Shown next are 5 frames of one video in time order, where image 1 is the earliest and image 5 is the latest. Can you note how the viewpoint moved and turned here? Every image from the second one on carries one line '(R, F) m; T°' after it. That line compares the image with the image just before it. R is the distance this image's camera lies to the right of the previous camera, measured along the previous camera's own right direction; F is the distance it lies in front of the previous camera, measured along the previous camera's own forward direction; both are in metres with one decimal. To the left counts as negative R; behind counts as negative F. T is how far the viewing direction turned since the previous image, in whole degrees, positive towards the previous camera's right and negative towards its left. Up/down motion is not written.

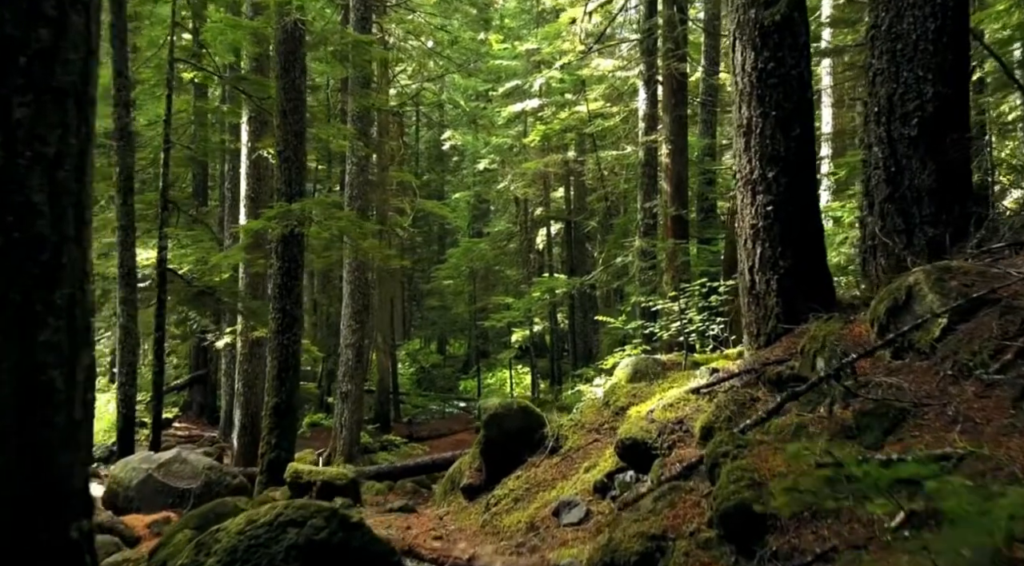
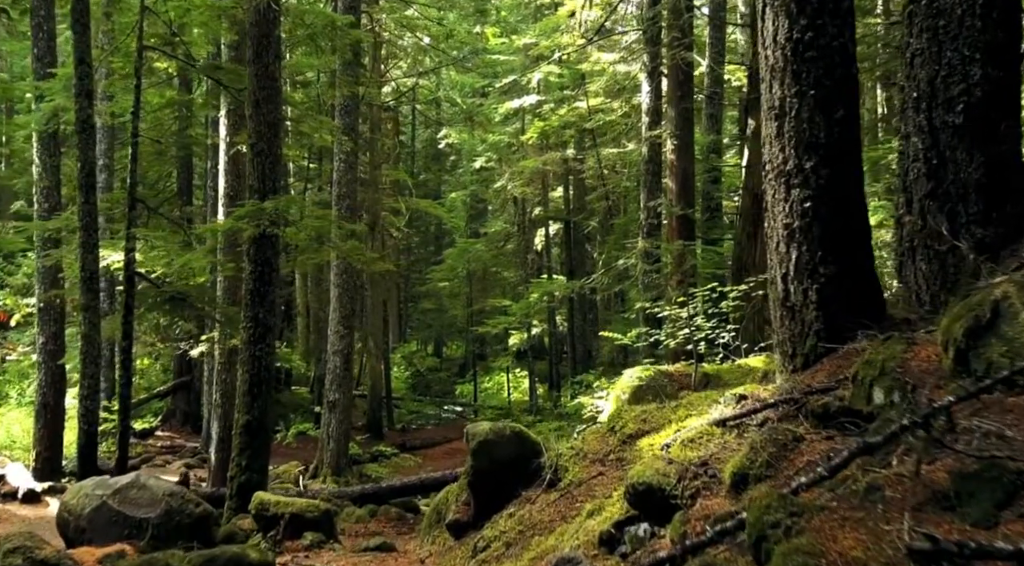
(0.0, +1.0) m; 0°
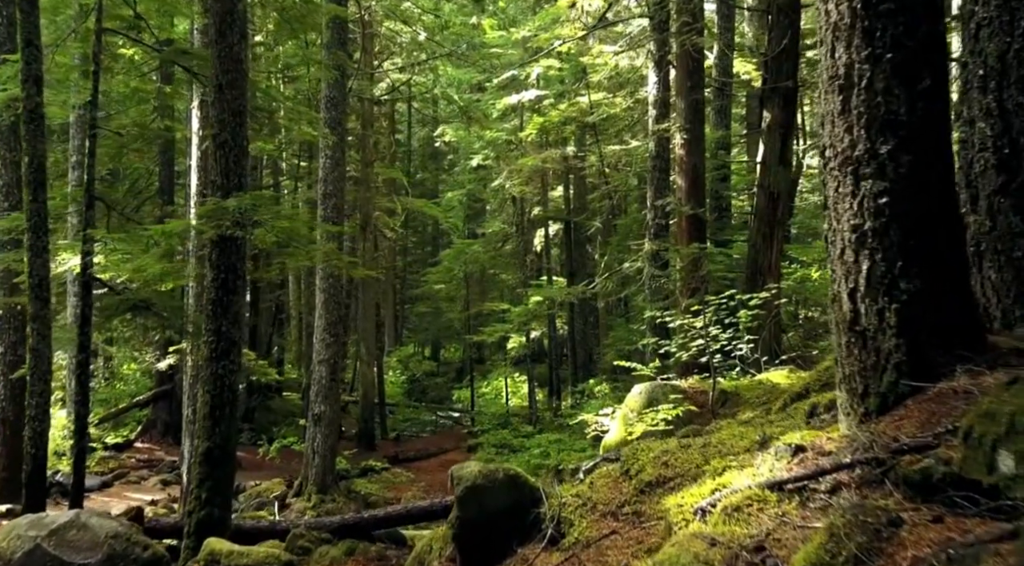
(0.0, +1.2) m; 0°
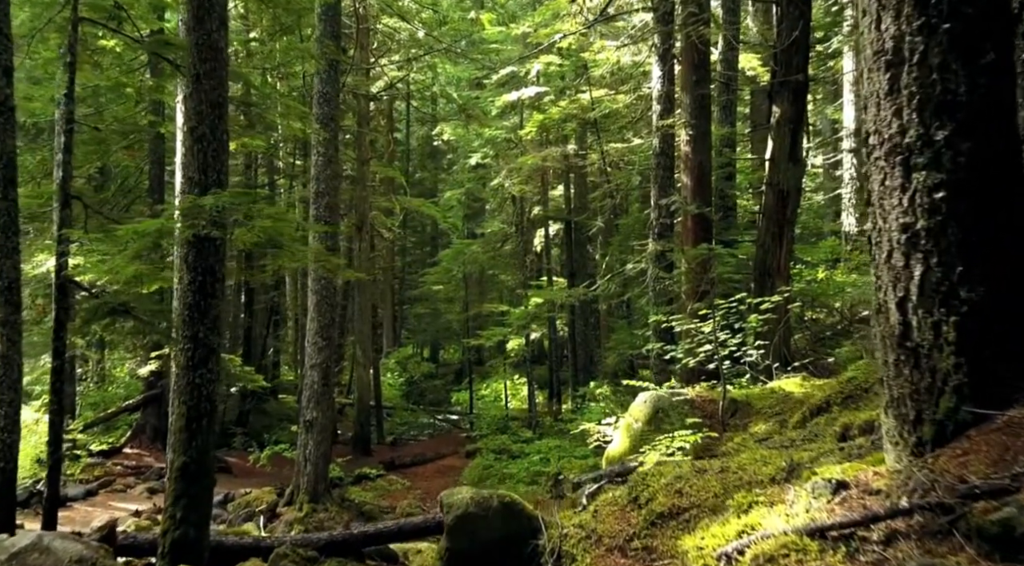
(0.0, +0.6) m; 0°
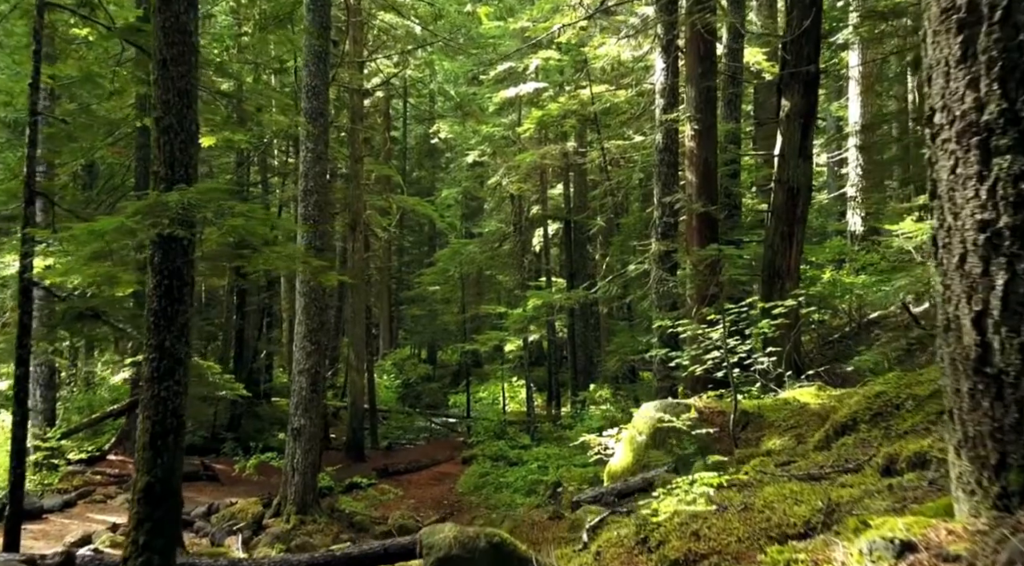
(0.0, +0.7) m; 0°
